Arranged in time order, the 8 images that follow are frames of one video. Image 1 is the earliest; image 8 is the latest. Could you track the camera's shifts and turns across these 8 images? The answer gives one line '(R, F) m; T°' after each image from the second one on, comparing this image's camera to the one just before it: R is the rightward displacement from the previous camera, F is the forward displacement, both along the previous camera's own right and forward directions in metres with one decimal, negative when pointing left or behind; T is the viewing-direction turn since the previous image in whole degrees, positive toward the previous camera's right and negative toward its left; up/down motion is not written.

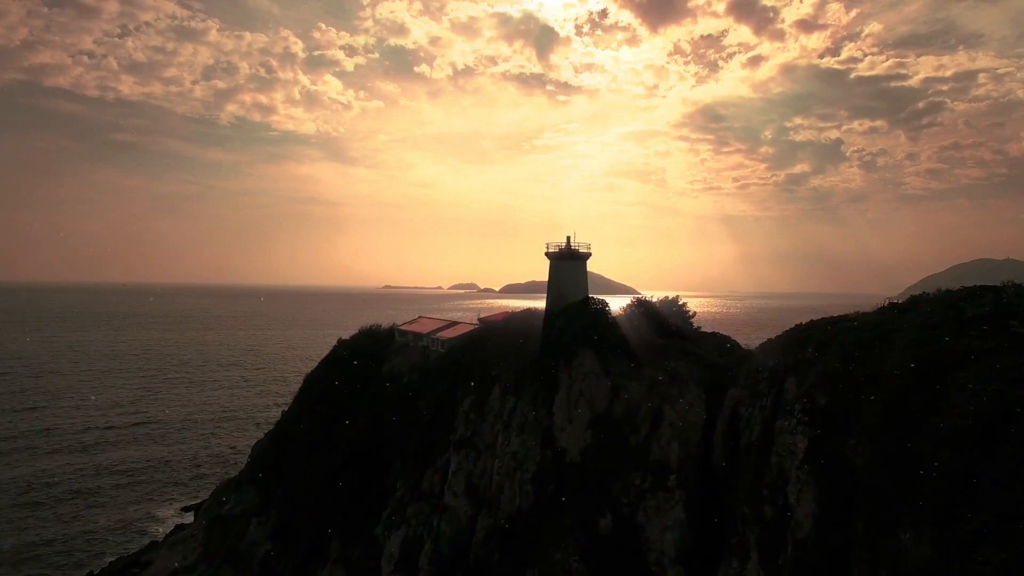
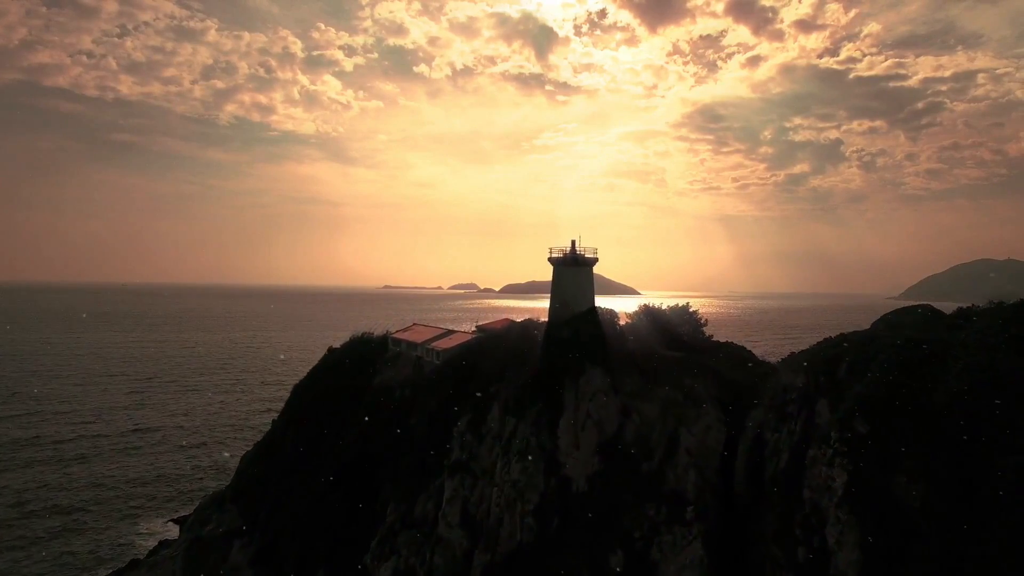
(-1.5, -2.6) m; 0°
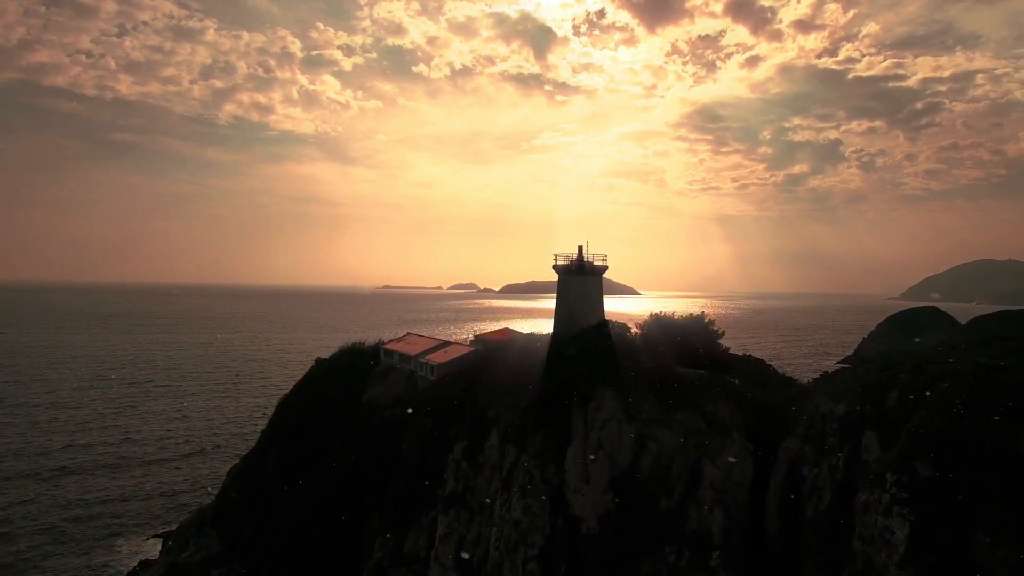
(-0.1, +3.2) m; 0°
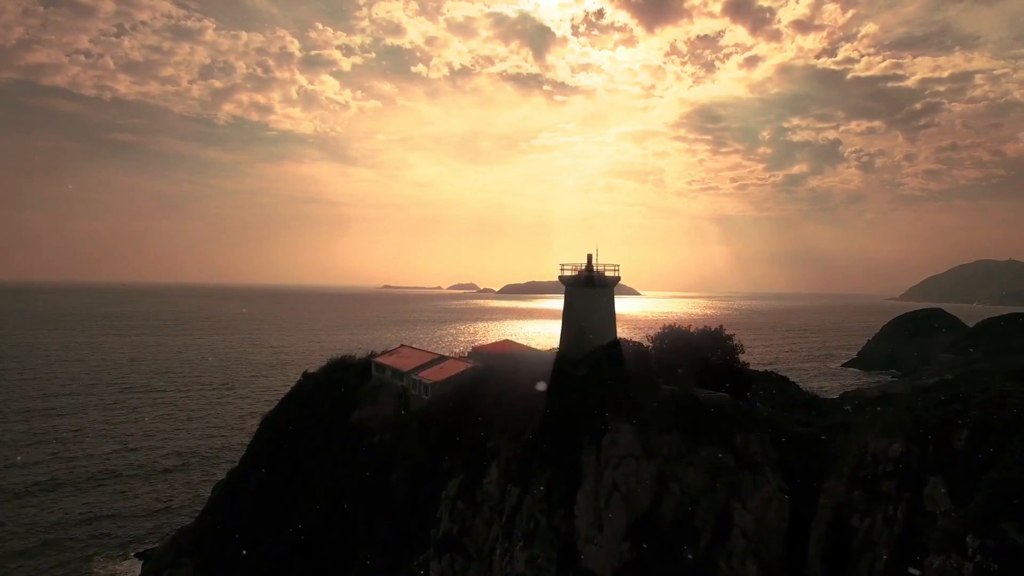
(-0.3, +2.9) m; 0°
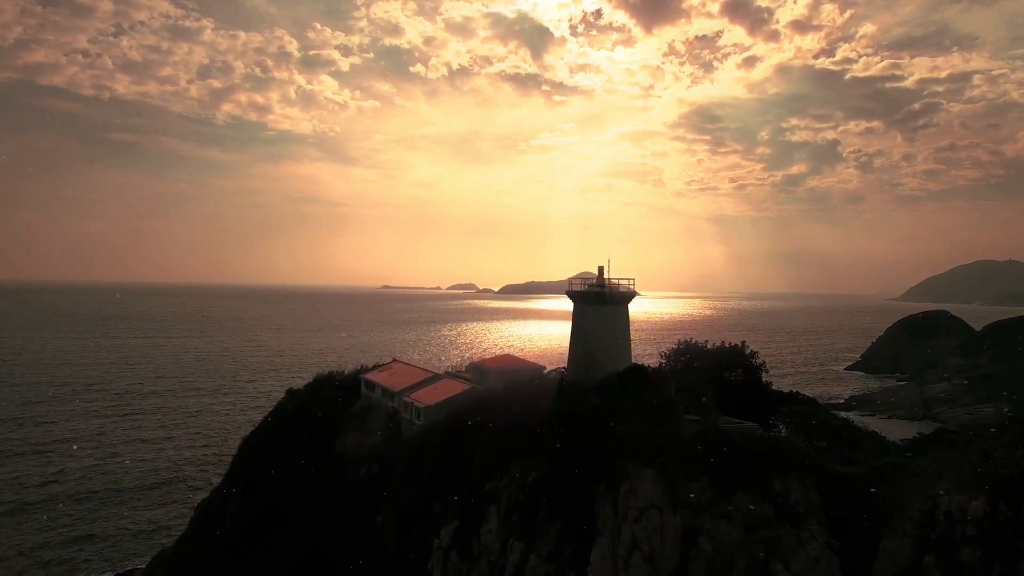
(-0.9, +2.2) m; 0°
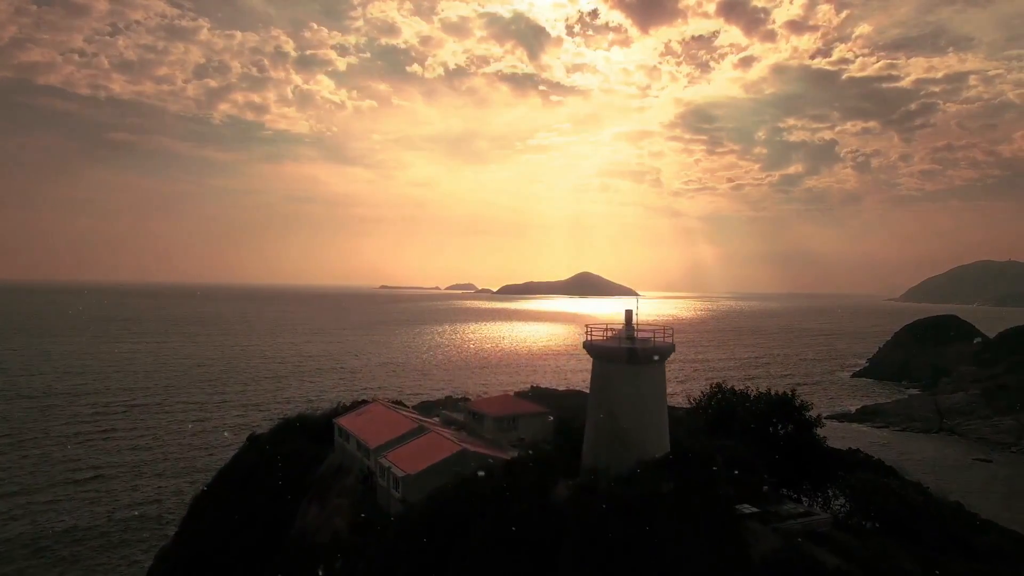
(-0.5, +5.3) m; 0°
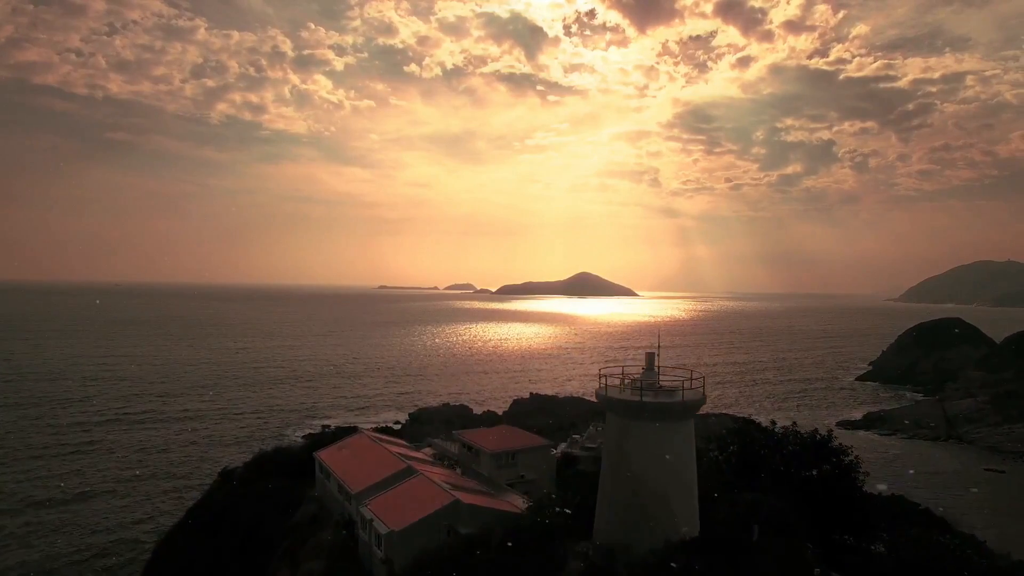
(0.0, +3.1) m; 0°
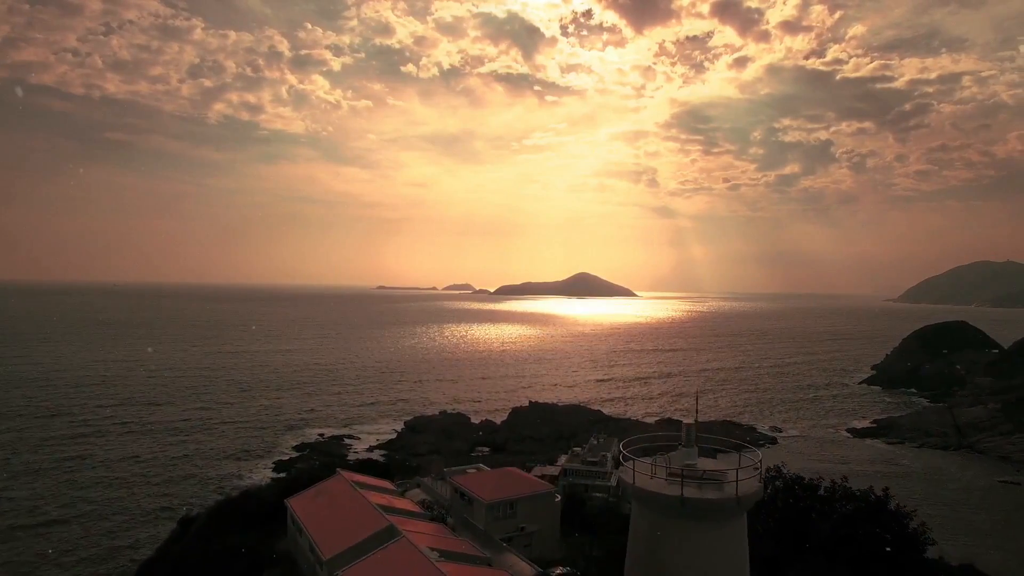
(0.0, +3.6) m; 0°
